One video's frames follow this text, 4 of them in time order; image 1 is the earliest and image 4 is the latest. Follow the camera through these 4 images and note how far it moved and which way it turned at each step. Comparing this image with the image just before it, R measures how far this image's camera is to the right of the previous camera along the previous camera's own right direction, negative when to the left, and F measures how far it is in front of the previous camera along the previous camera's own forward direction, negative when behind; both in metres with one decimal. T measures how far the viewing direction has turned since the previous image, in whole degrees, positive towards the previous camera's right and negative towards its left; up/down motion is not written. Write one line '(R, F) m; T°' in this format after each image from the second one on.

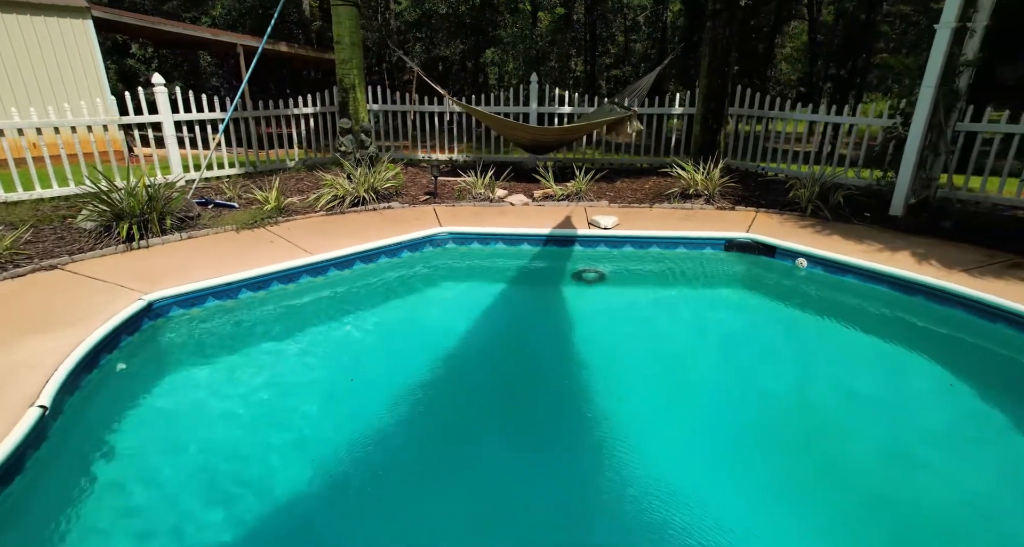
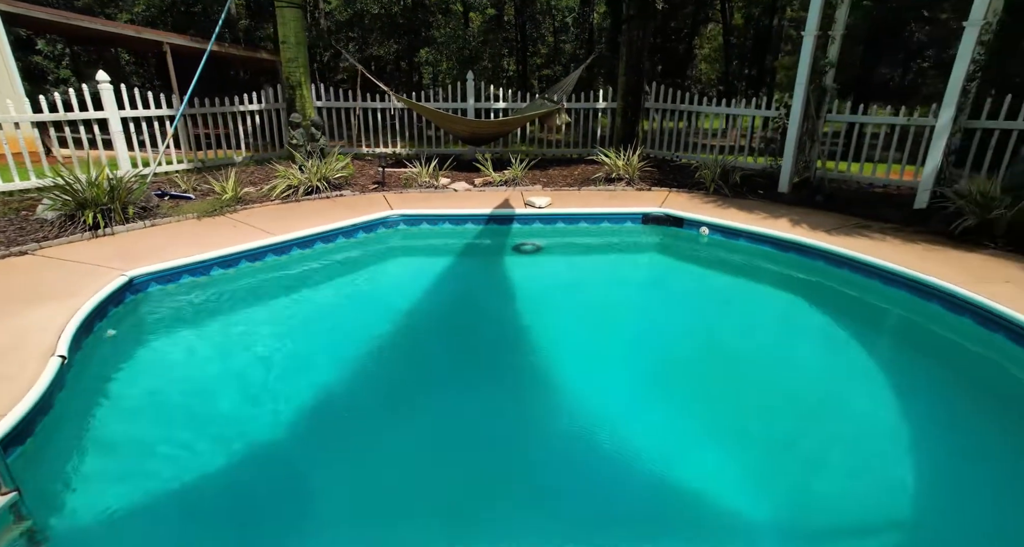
(-0.1, -0.7) m; +6°
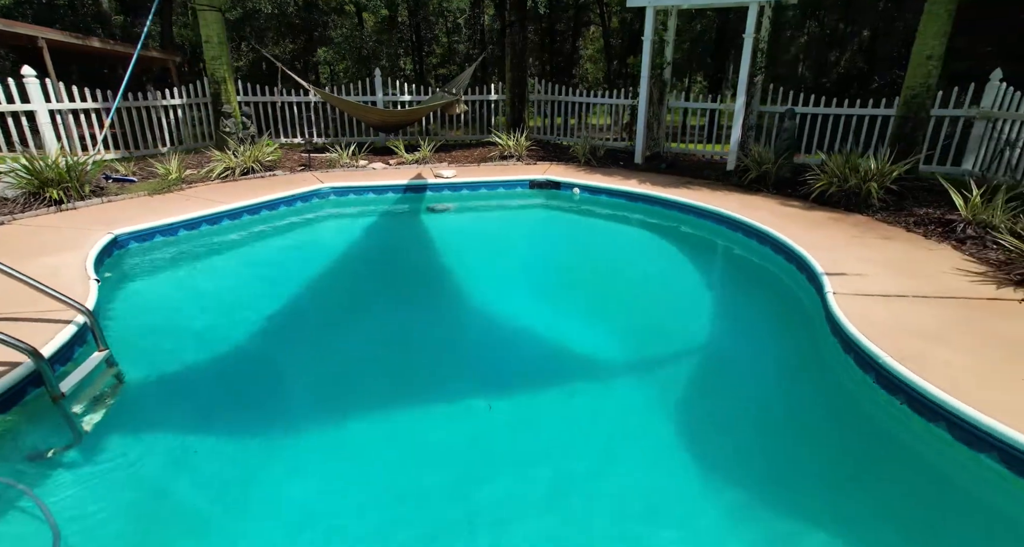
(-0.2, -1.6) m; +10°
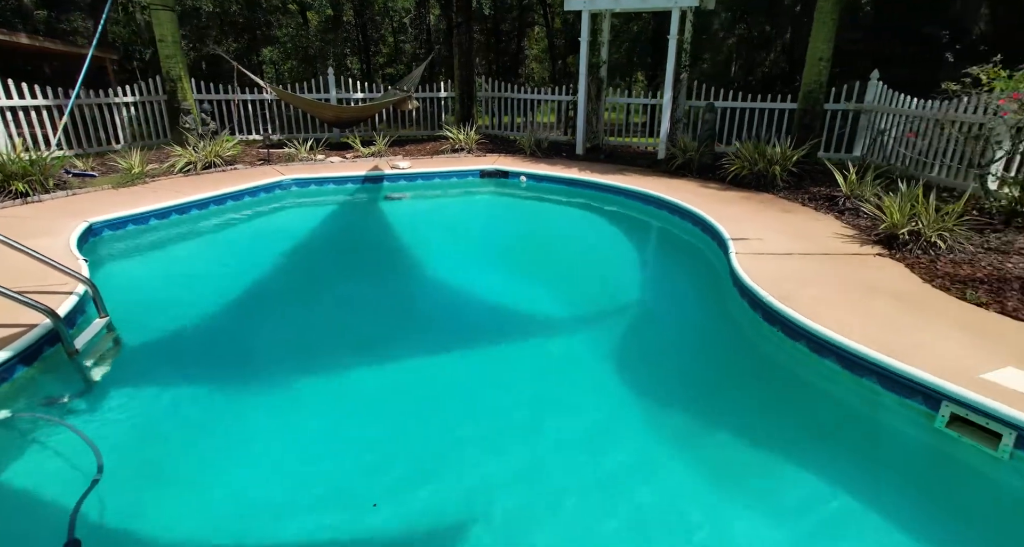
(0.0, -0.7) m; +5°
